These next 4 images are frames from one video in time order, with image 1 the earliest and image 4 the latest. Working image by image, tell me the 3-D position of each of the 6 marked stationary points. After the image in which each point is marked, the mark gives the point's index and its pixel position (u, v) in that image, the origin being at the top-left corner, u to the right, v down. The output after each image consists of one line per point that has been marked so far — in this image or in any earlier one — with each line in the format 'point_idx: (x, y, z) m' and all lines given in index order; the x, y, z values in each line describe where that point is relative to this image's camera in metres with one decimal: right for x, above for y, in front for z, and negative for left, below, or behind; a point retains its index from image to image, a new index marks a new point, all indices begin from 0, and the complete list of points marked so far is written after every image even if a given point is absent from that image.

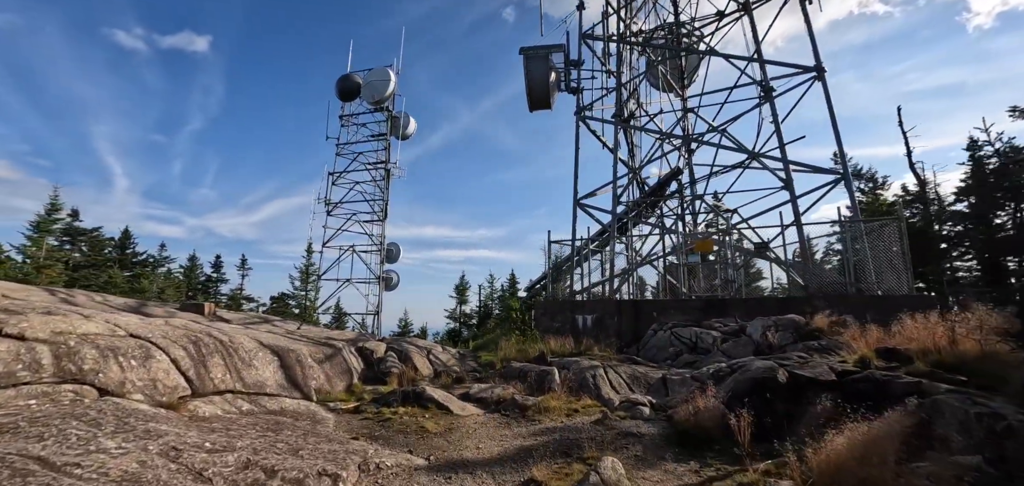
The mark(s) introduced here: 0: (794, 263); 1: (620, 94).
0: (+7.7, -0.5, +13.5) m
1: (+4.0, +5.6, +18.0) m
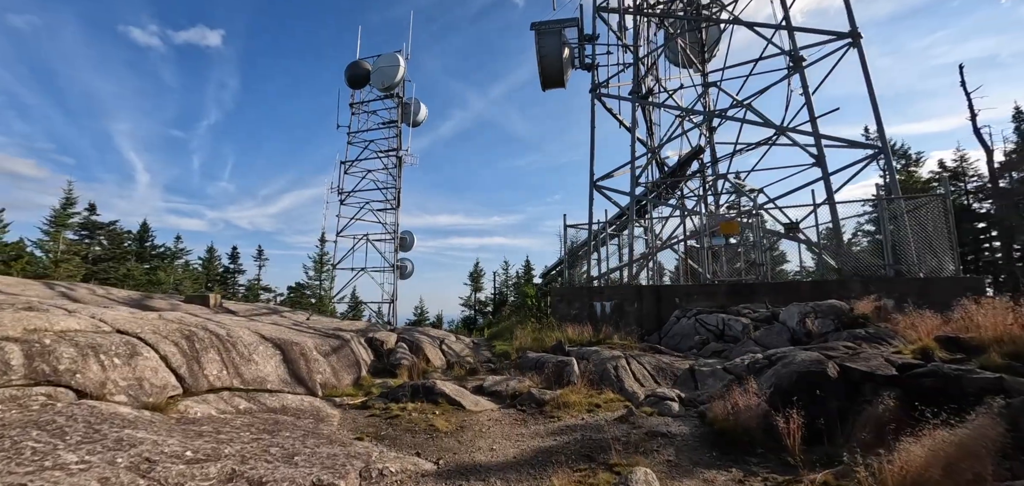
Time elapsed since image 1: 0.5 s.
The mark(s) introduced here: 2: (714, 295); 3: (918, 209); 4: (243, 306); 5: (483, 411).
0: (+8.1, 0.0, +12.7) m
1: (+4.4, +6.2, +17.2) m
2: (+5.6, -1.5, +13.5) m
3: (+9.9, +0.8, +11.8) m
4: (-6.5, -1.5, +11.6) m
5: (-0.4, -2.5, +7.3) m
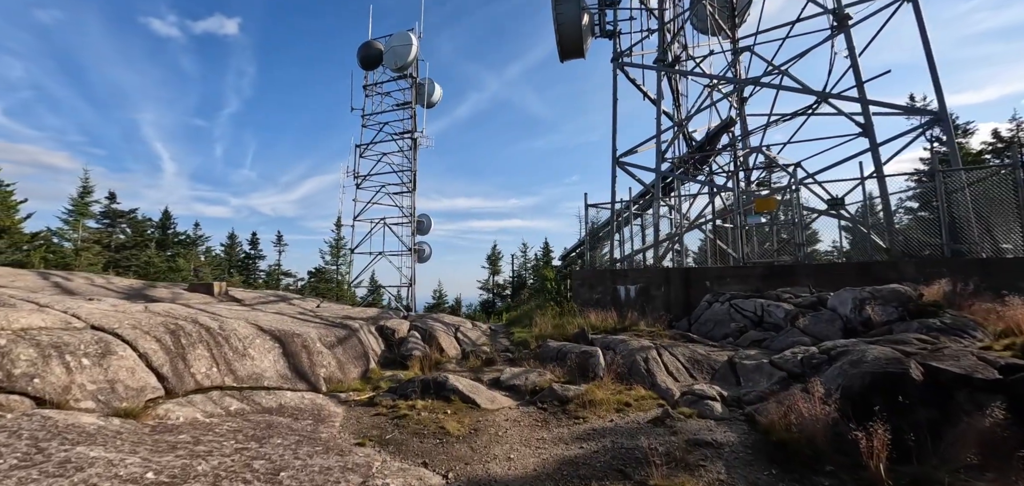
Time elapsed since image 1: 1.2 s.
0: (+8.5, +0.5, +11.6) m
1: (+5.0, +6.8, +15.9) m
2: (+6.1, -0.9, +12.6) m
3: (+10.3, +1.4, +10.6) m
4: (-6.0, -1.2, +11.1) m
5: (-0.2, -2.3, +6.6) m
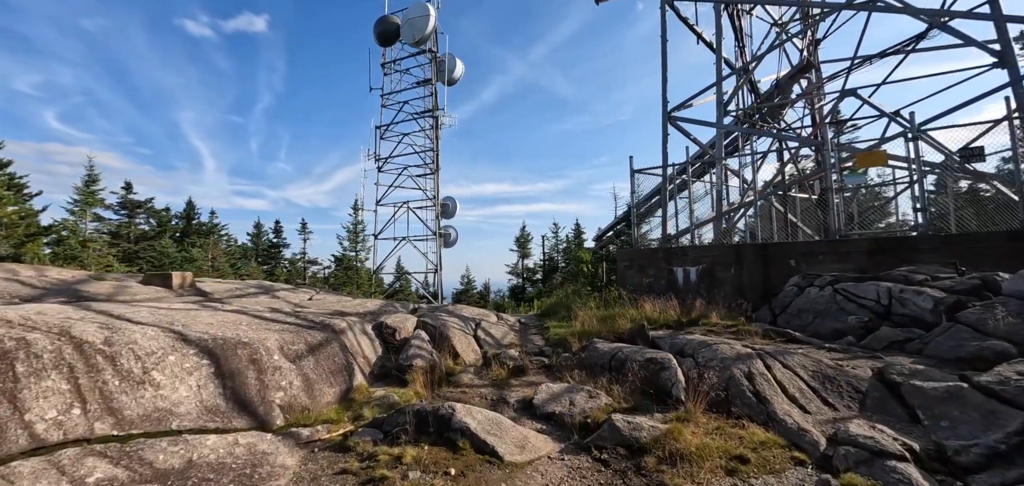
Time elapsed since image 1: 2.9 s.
0: (+9.1, +1.2, +8.6) m
1: (+5.7, +7.6, +12.9) m
2: (+6.8, -0.2, +9.7) m
3: (+10.8, +2.1, +7.4) m
4: (-5.4, -0.8, +9.1) m
5: (+0.2, -1.9, +4.2) m
